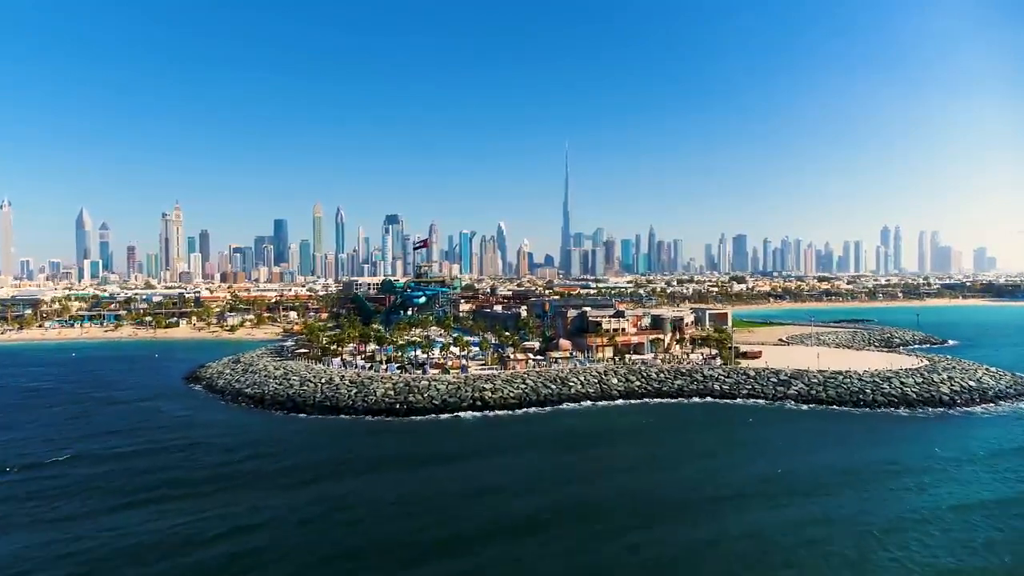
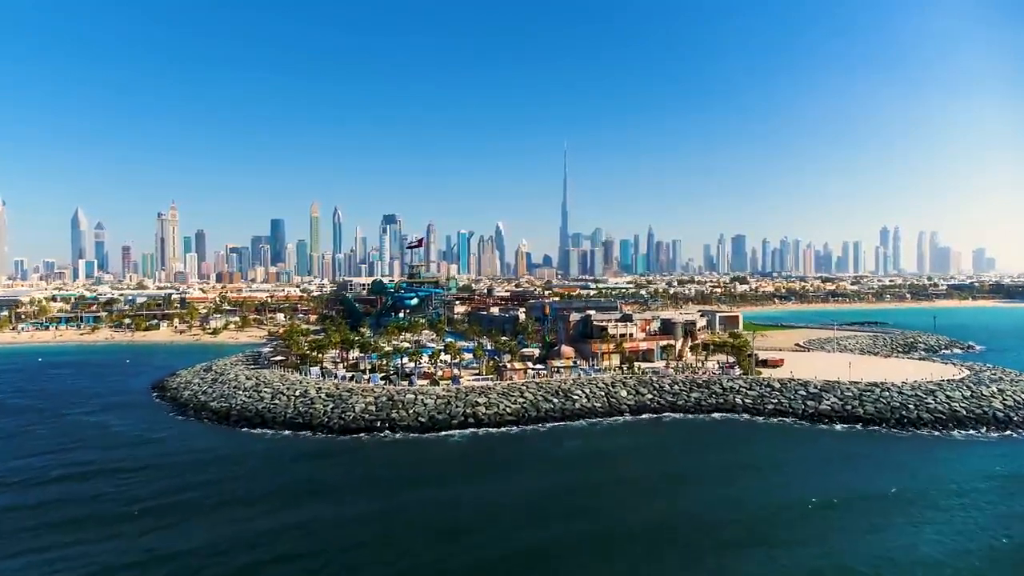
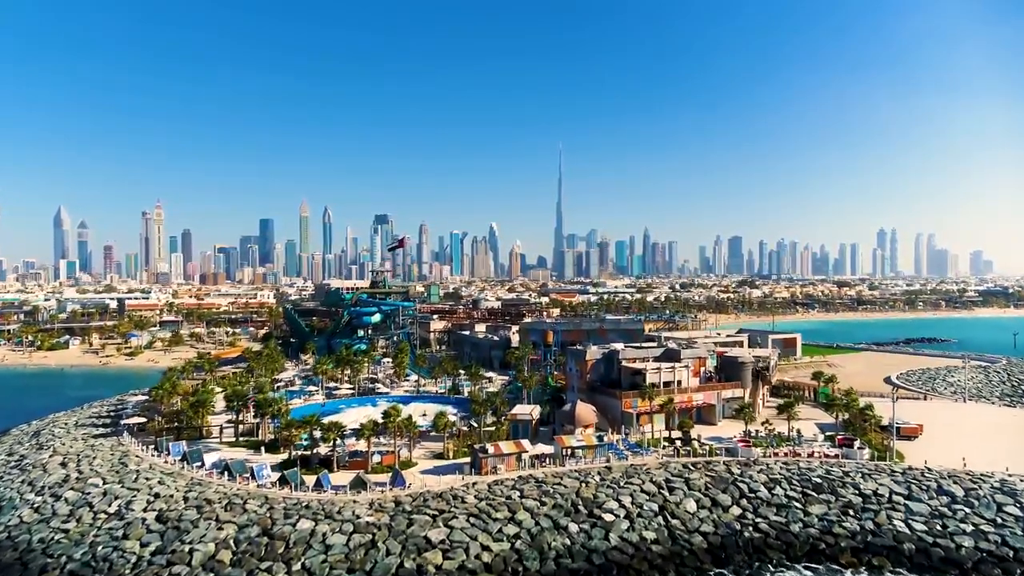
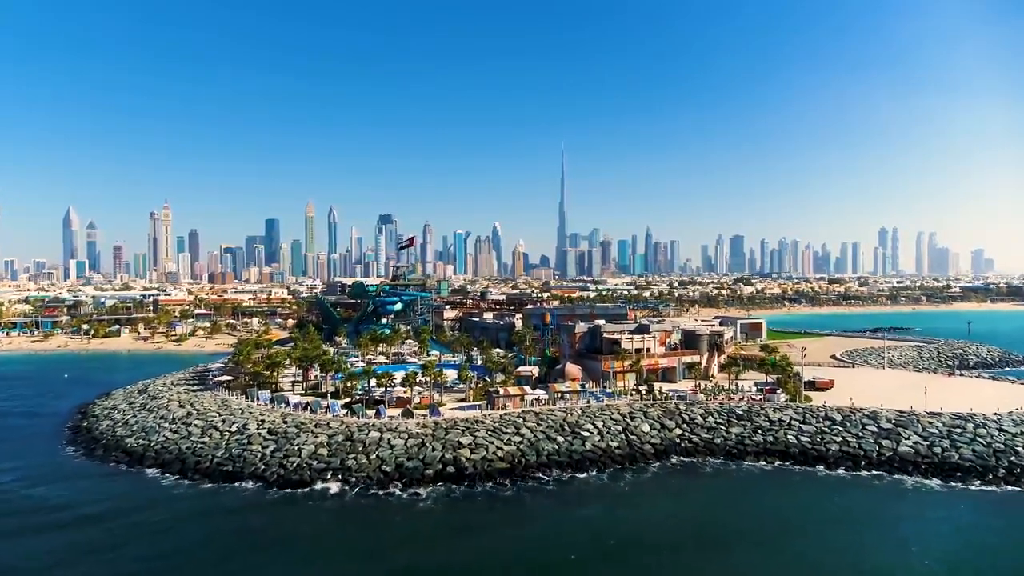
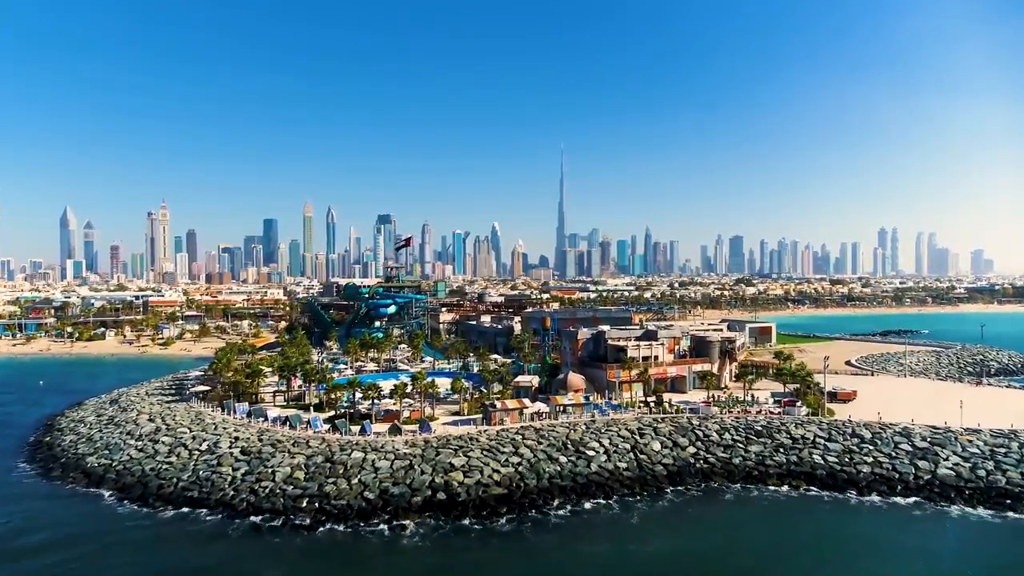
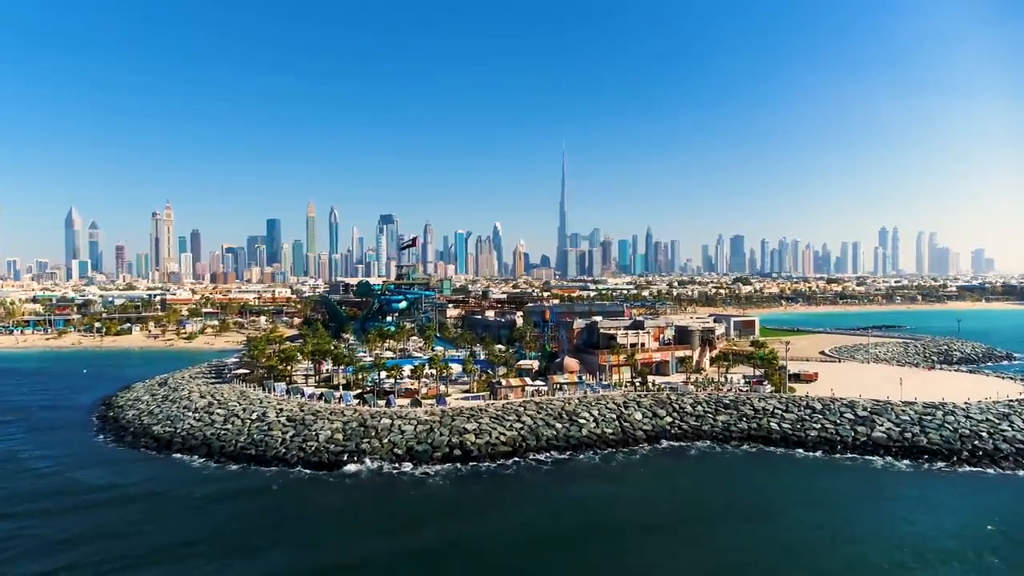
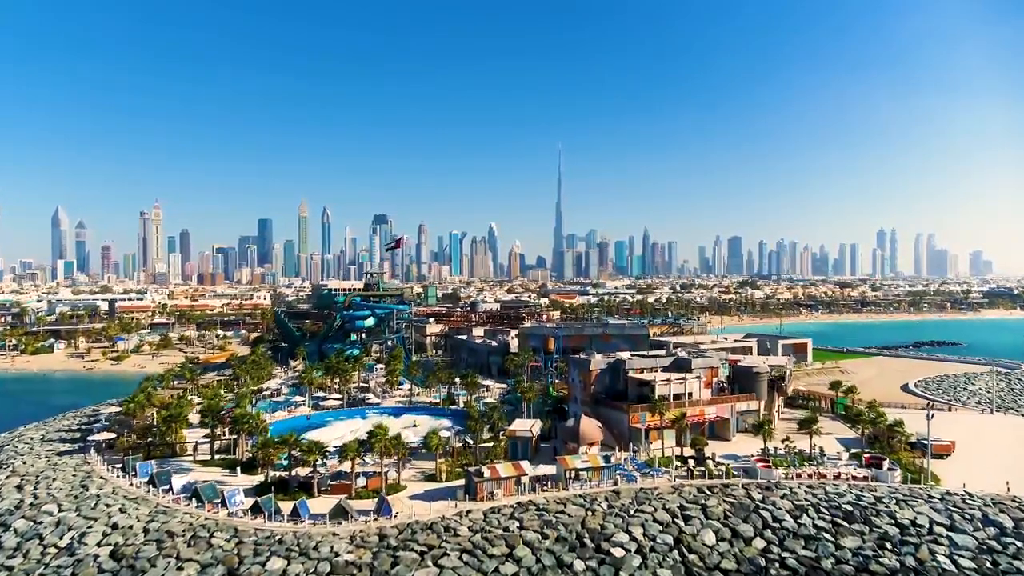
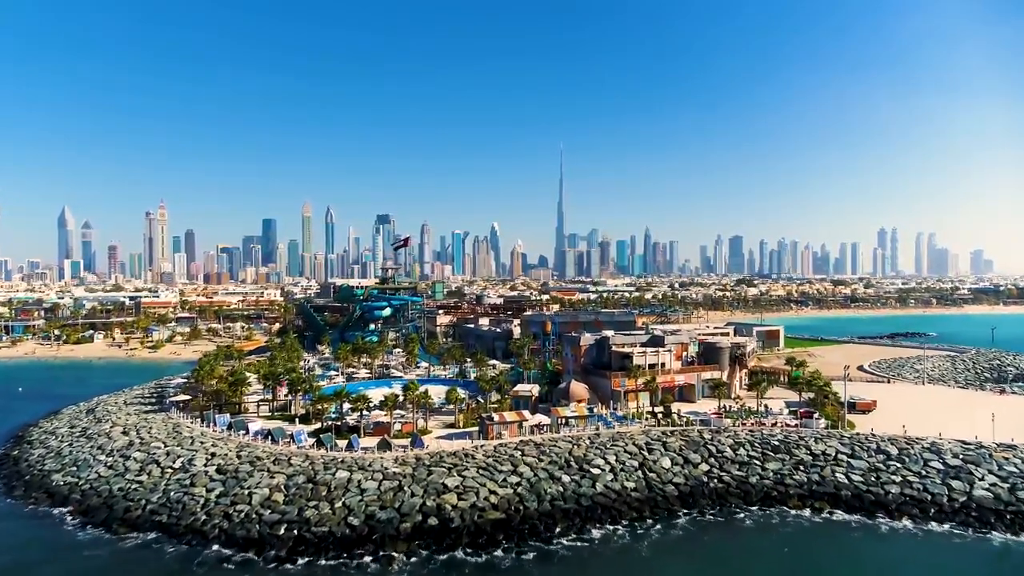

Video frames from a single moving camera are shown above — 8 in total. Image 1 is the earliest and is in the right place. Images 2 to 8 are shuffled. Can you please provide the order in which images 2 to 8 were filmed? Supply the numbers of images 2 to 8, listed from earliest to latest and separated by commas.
2, 6, 4, 5, 8, 3, 7
